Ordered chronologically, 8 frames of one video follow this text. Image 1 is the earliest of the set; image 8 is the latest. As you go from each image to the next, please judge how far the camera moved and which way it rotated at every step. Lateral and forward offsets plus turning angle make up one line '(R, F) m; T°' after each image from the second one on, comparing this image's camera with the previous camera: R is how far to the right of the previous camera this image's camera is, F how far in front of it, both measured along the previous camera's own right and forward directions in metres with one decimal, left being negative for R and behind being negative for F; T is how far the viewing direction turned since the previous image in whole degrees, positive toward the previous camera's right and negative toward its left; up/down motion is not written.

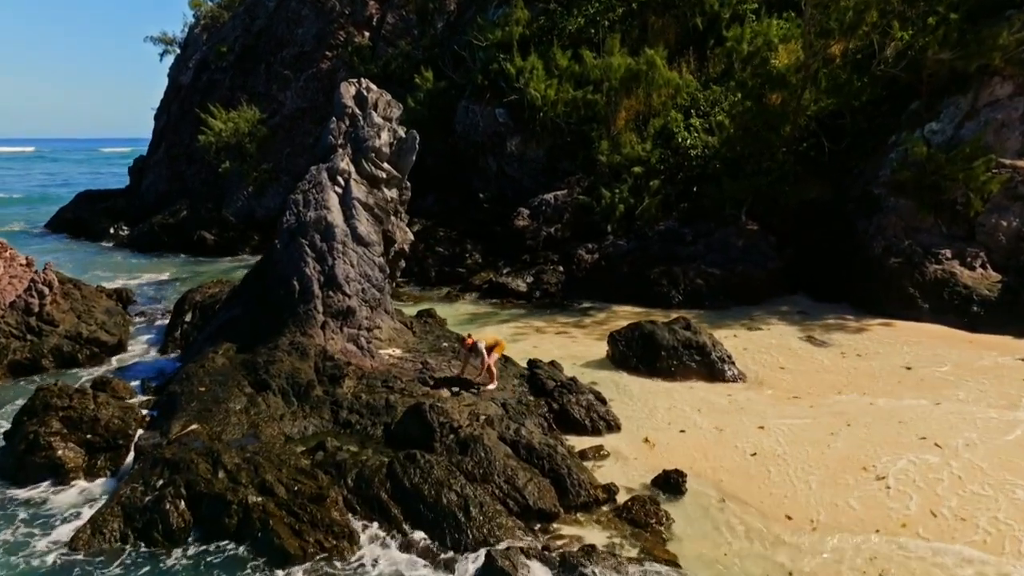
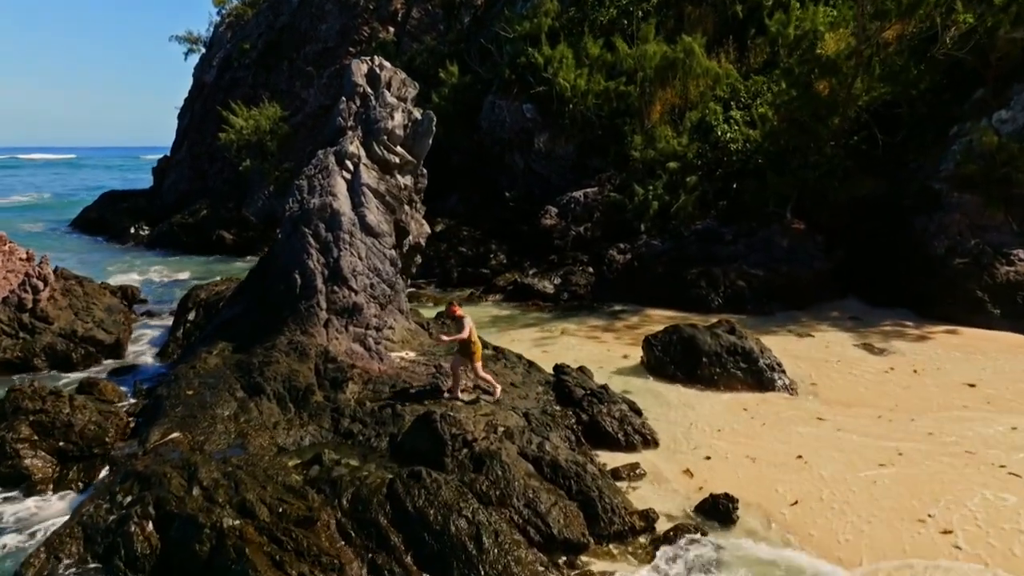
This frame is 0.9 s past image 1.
(+0.1, +1.4) m; -2°
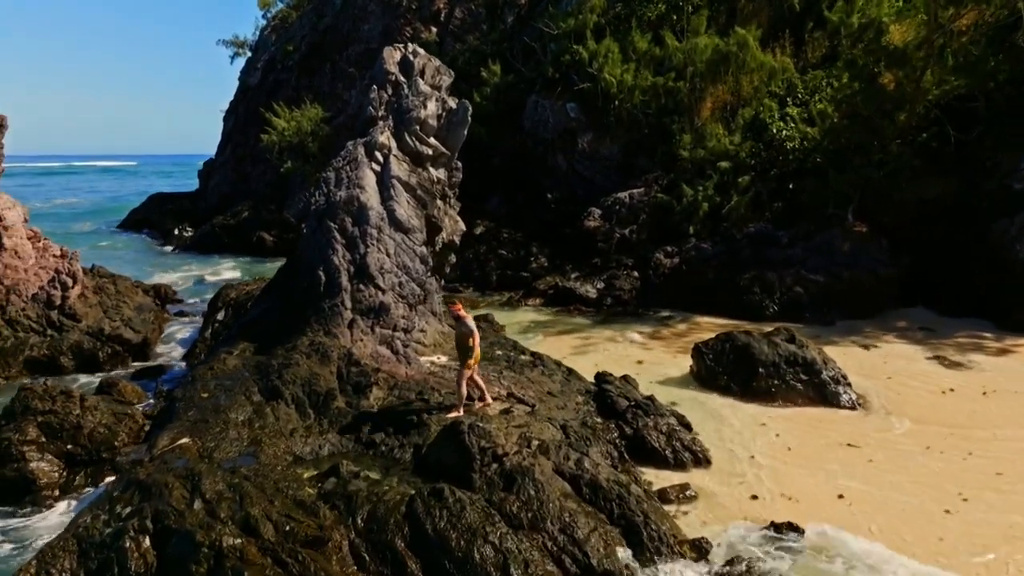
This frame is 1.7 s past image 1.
(+0.1, +0.9) m; -3°
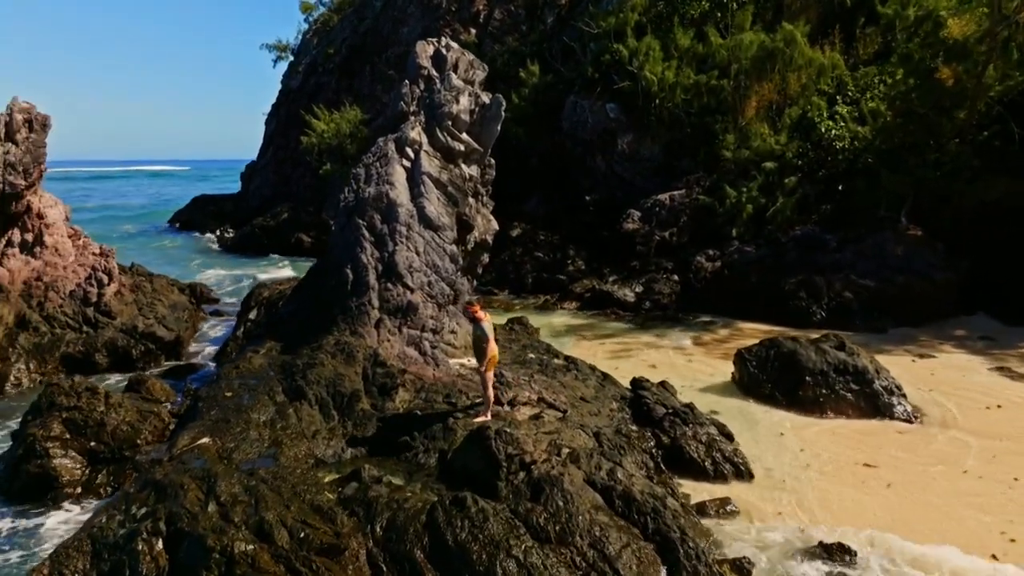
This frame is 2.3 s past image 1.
(+0.1, +0.4) m; -3°
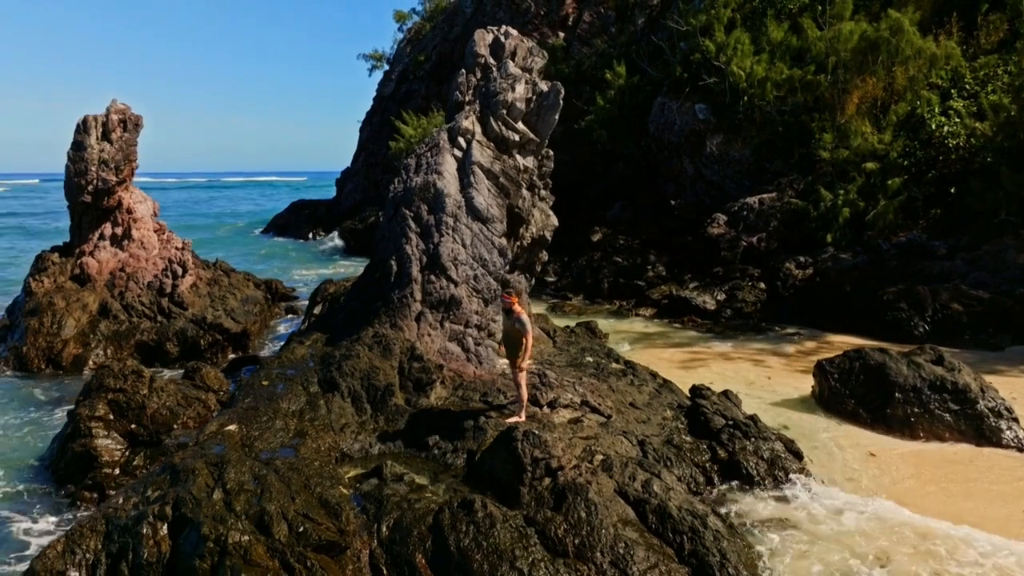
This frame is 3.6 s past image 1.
(+0.7, +0.7) m; -8°
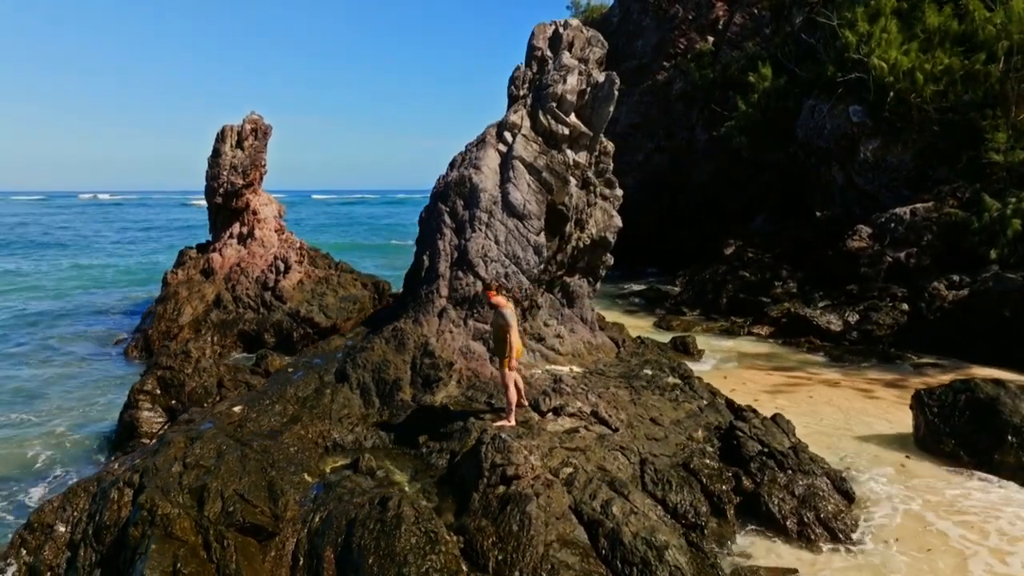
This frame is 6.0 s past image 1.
(+2.0, +0.8) m; -14°
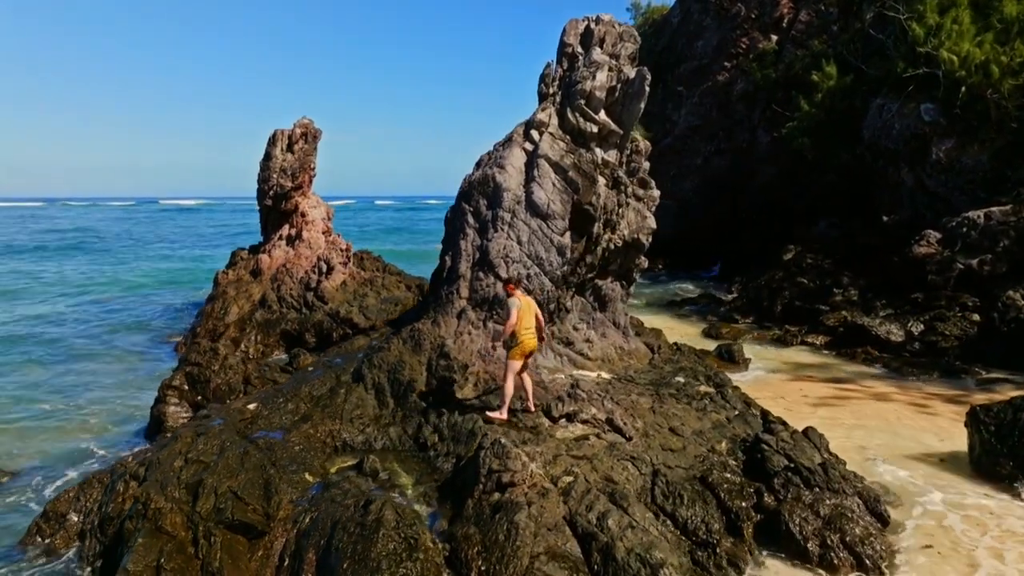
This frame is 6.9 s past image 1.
(+0.6, +0.3) m; -5°
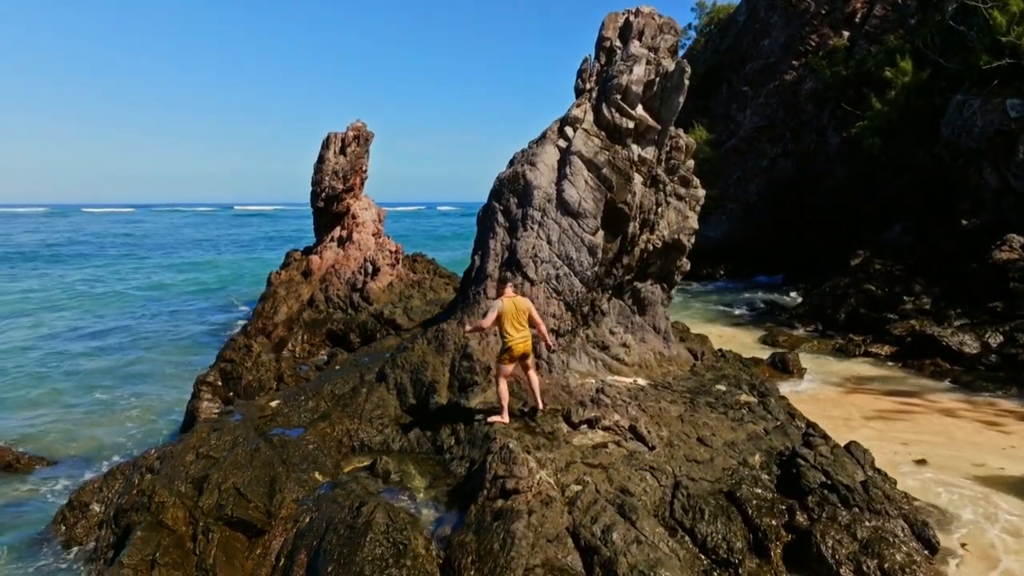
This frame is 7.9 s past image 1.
(+0.5, +0.3) m; -5°
